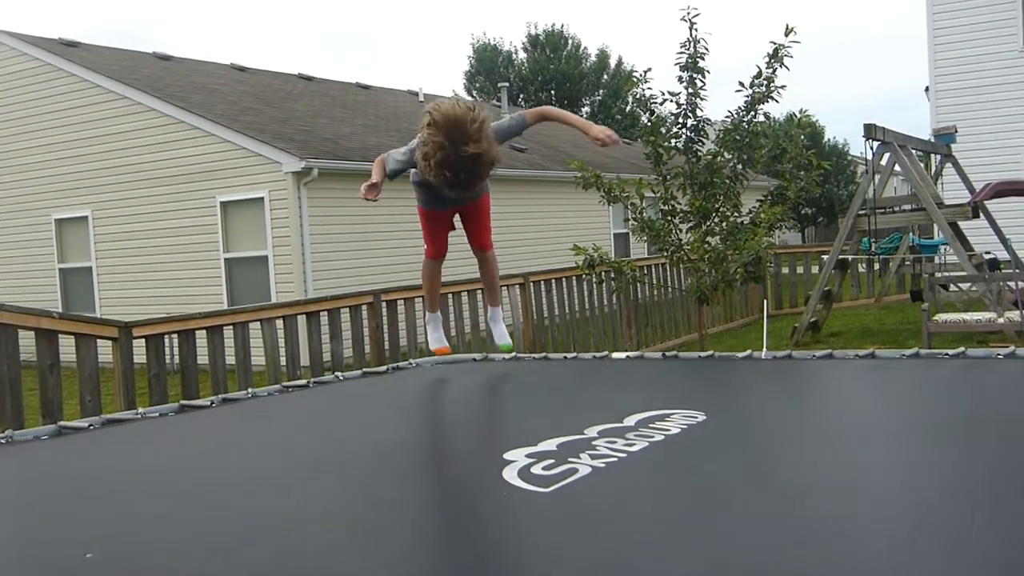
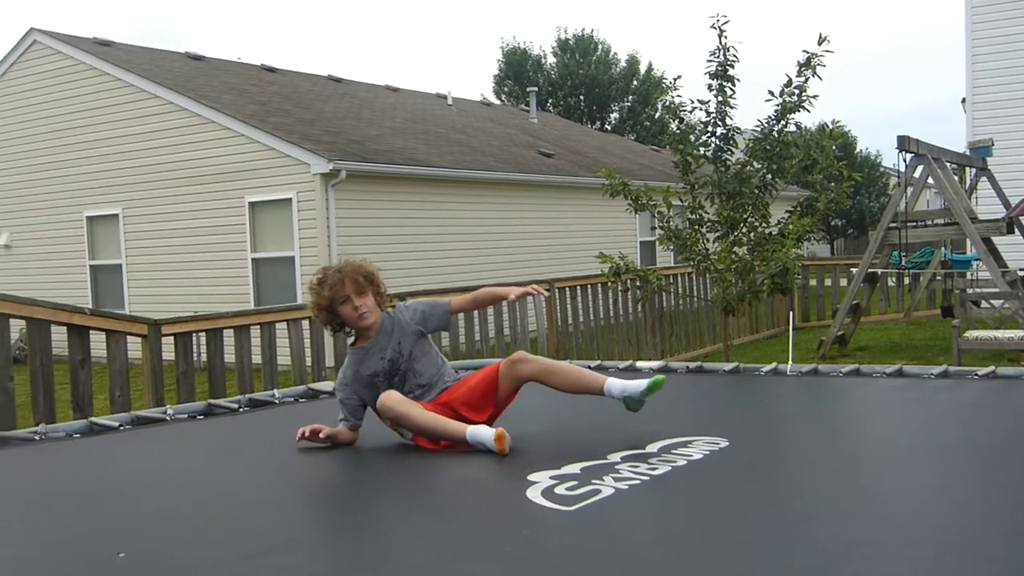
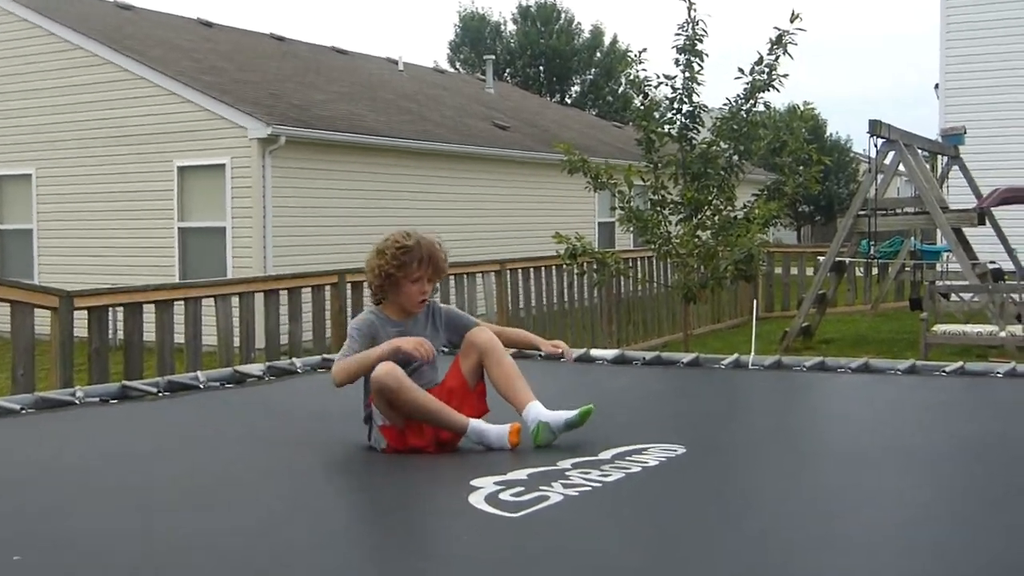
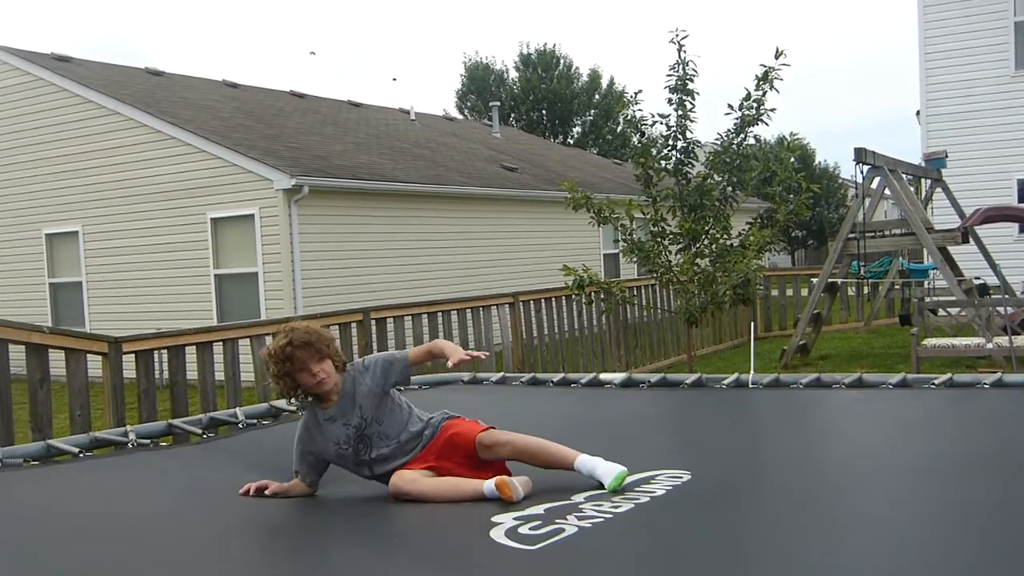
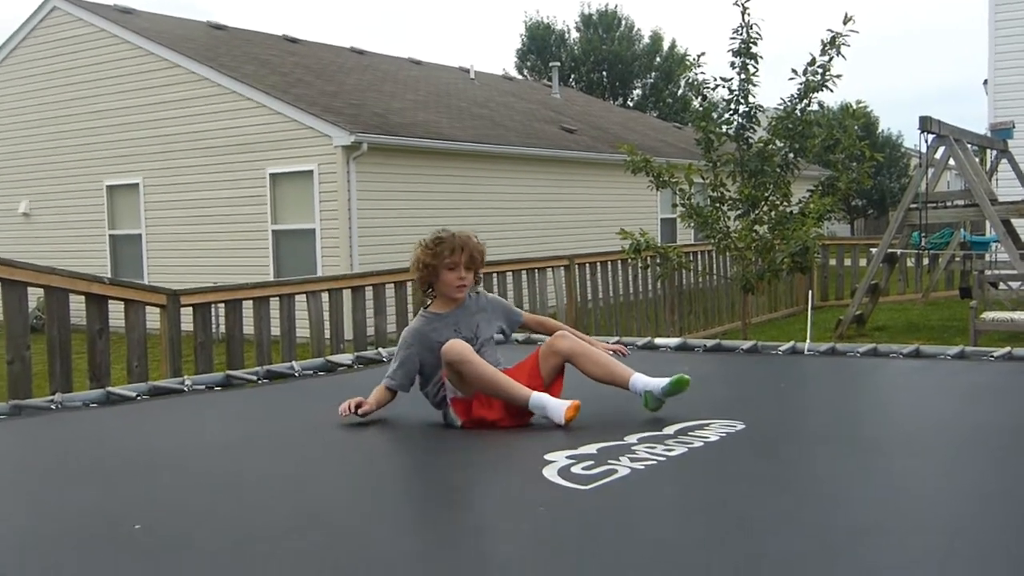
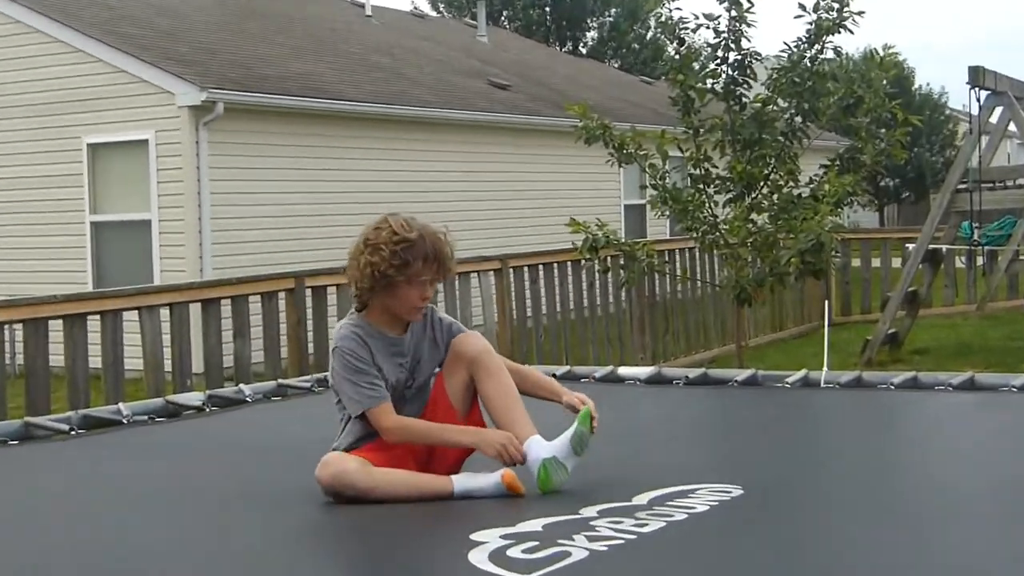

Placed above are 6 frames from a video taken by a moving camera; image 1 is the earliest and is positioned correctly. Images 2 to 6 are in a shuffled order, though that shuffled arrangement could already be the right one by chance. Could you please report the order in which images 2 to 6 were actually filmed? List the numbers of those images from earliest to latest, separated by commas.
4, 2, 5, 3, 6
